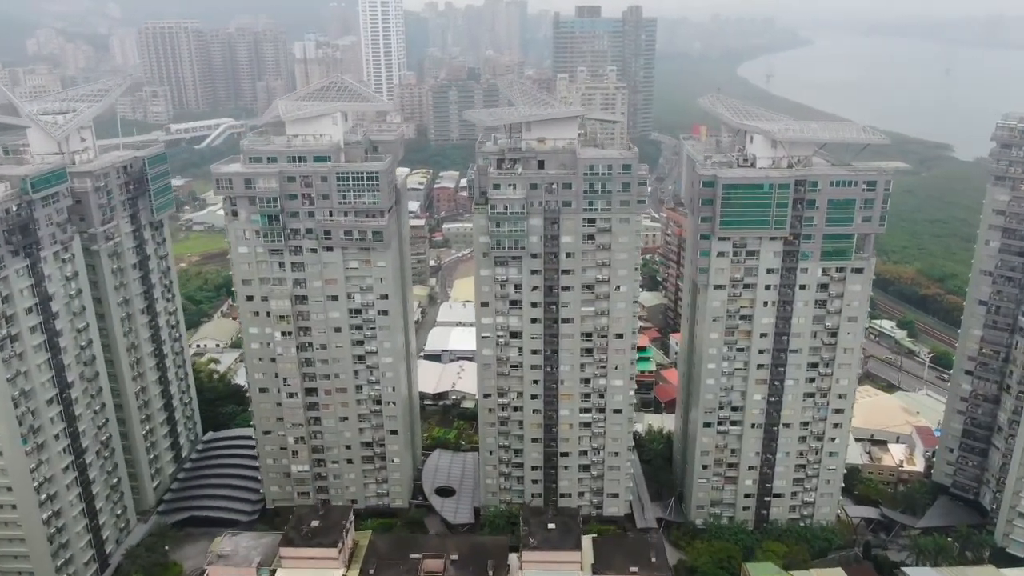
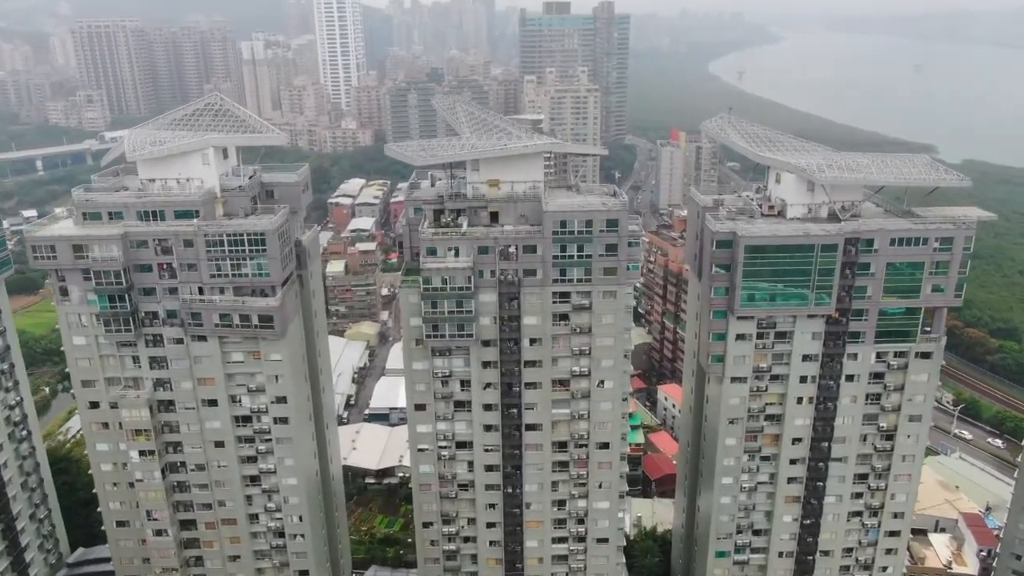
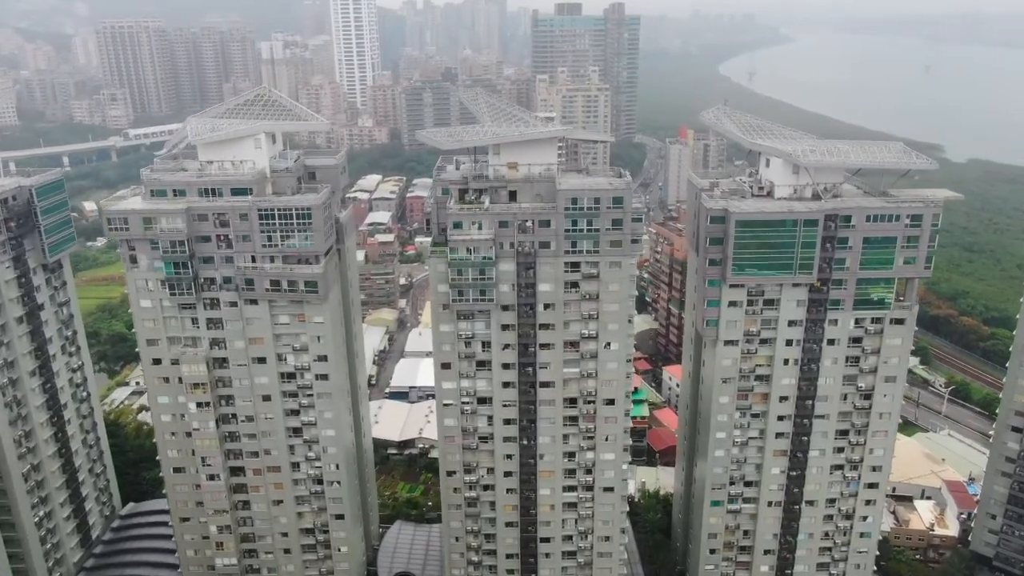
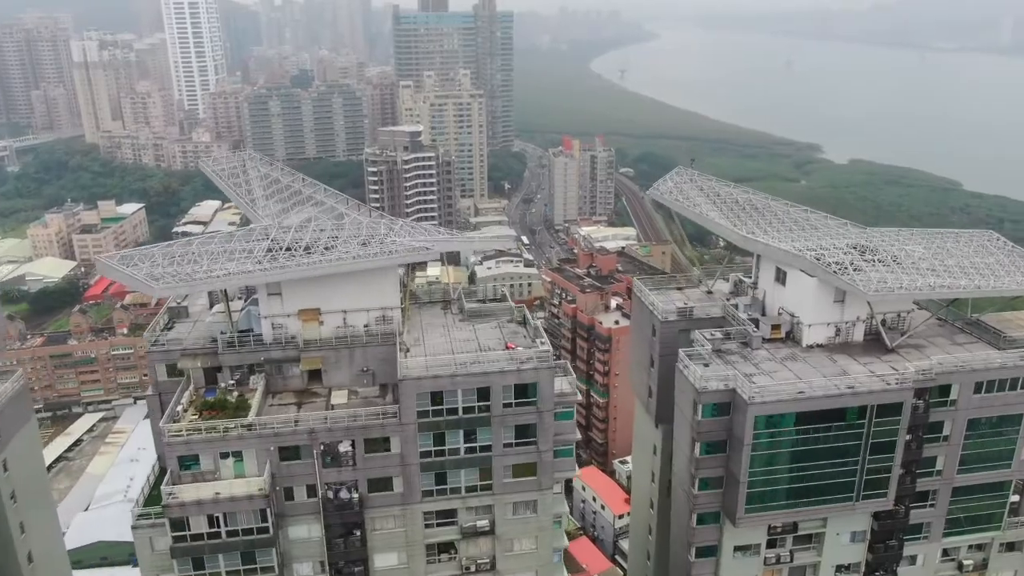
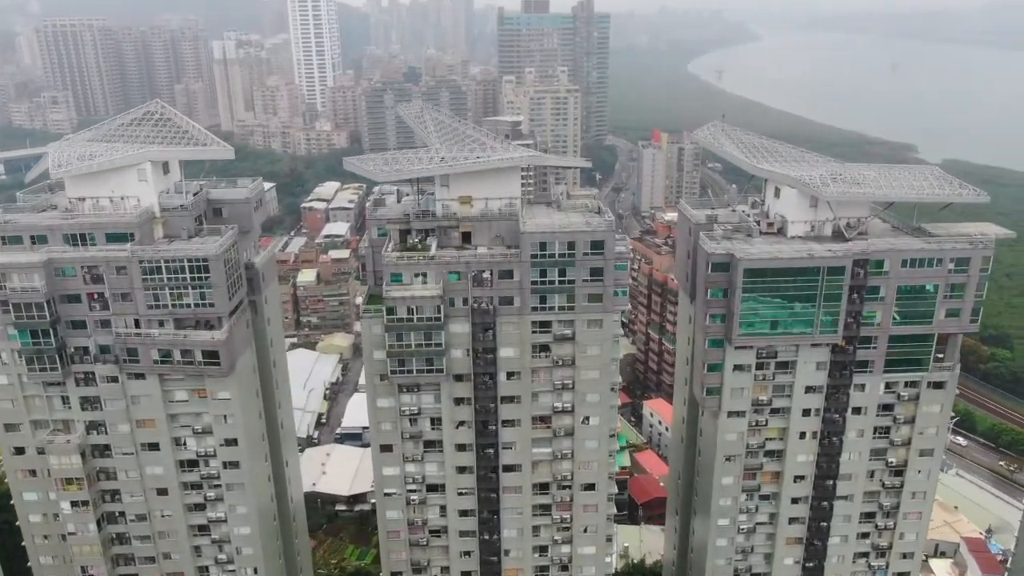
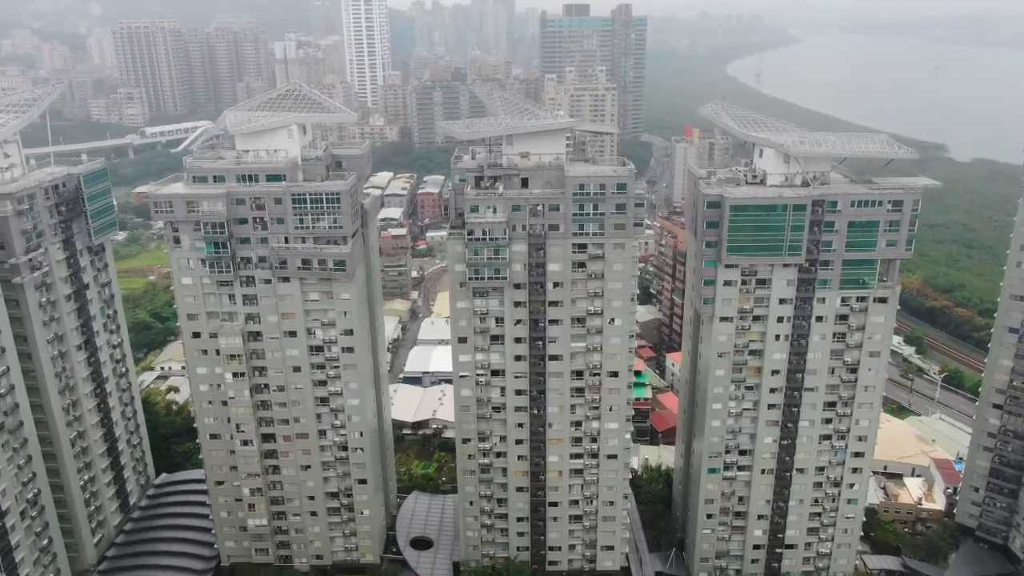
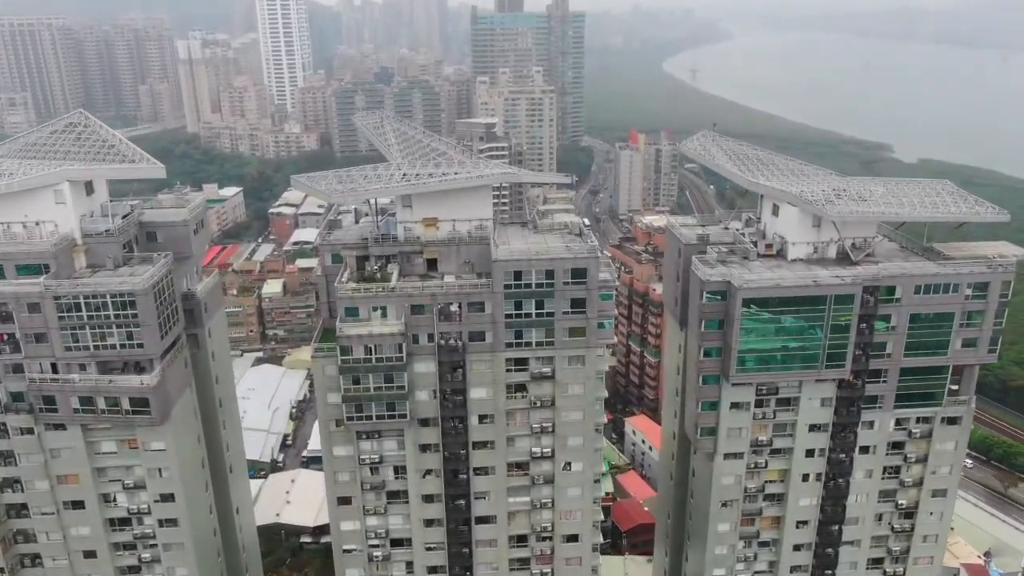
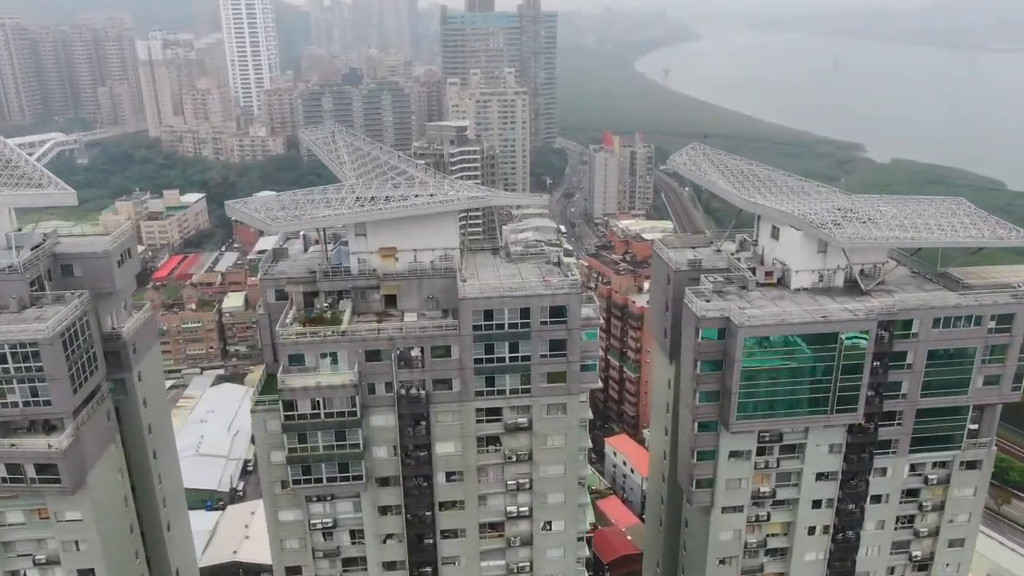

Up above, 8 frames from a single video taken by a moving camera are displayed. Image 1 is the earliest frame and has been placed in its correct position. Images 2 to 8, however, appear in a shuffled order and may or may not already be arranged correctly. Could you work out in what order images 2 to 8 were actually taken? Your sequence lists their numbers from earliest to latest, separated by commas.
6, 3, 2, 5, 7, 8, 4
